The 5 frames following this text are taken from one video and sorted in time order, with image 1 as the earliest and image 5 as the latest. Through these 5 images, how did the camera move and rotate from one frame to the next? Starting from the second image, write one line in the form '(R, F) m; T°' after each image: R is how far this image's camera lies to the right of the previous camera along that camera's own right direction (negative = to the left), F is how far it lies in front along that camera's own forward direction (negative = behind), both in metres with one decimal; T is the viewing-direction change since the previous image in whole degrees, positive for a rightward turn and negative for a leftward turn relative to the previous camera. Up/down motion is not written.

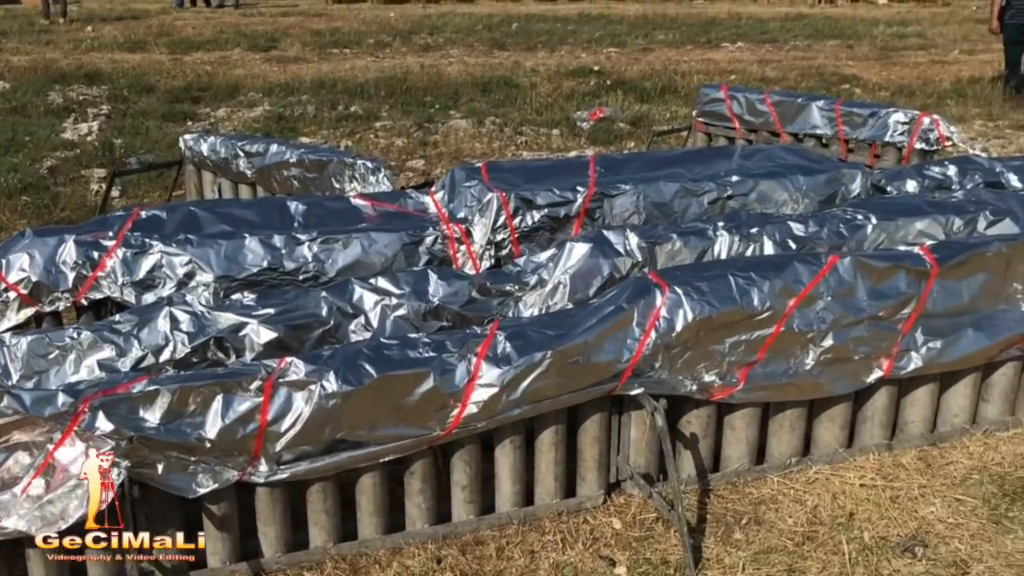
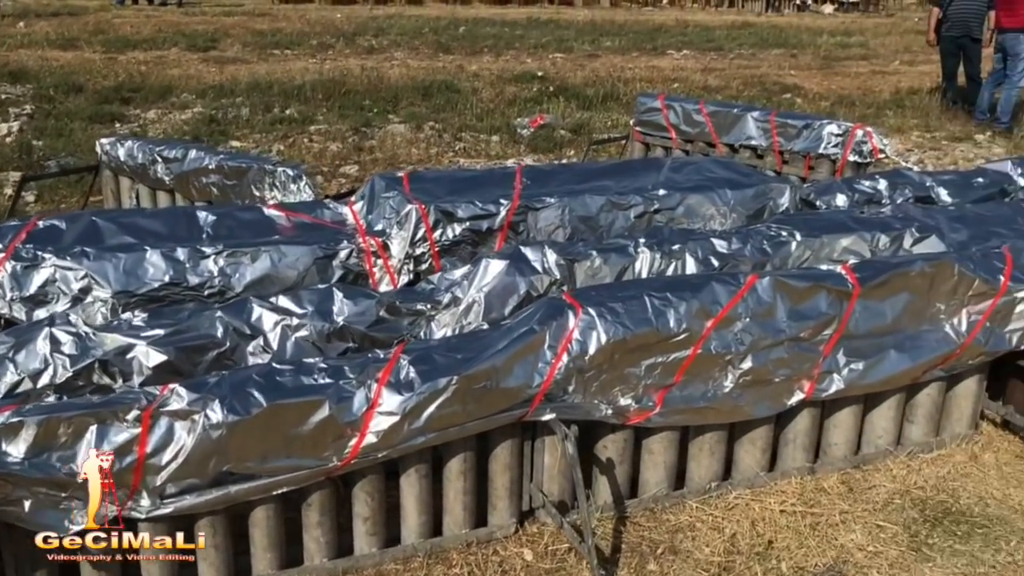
(+0.2, +0.1) m; +3°
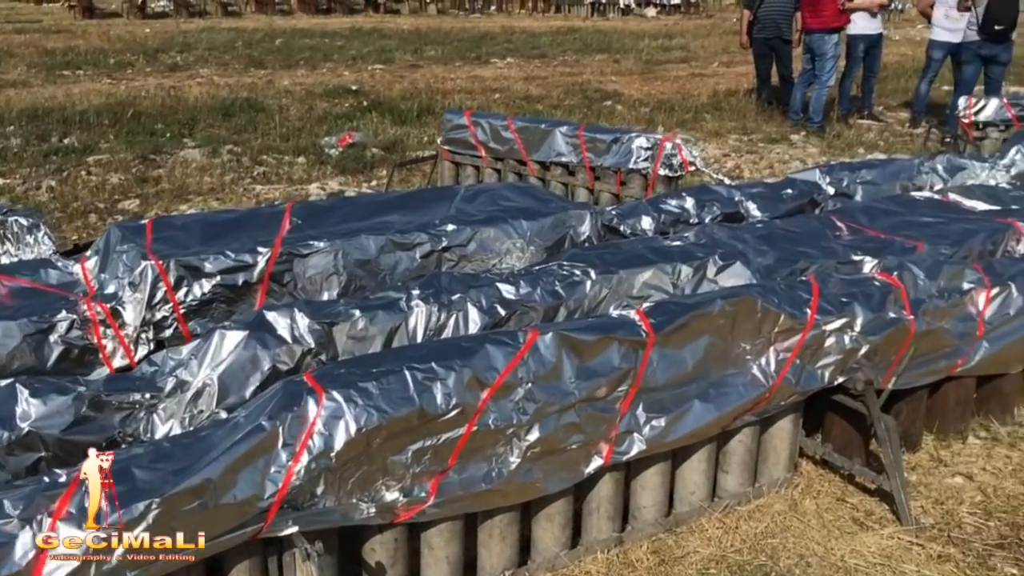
(+0.4, +0.5) m; +9°
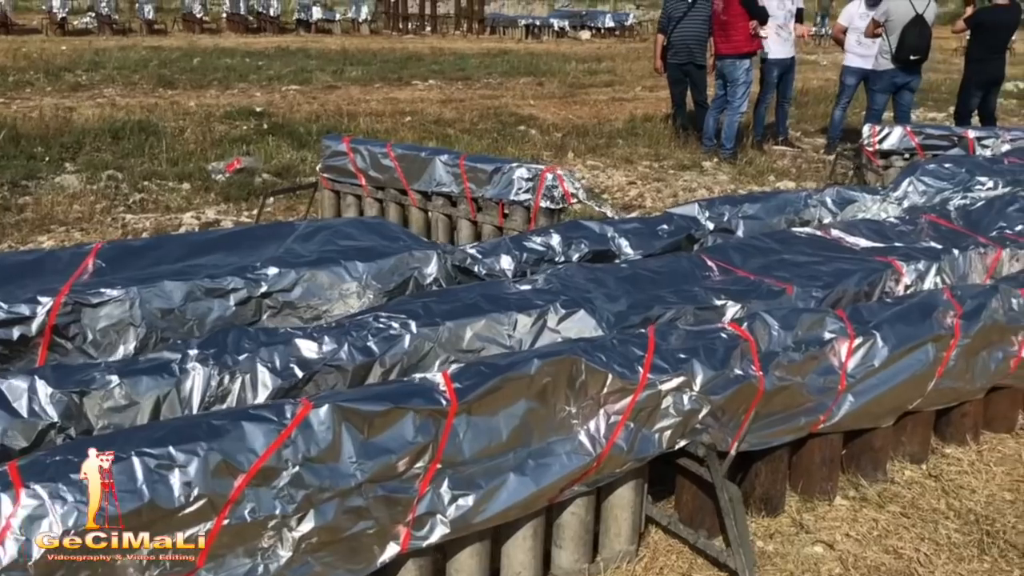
(+0.5, +0.4) m; +3°
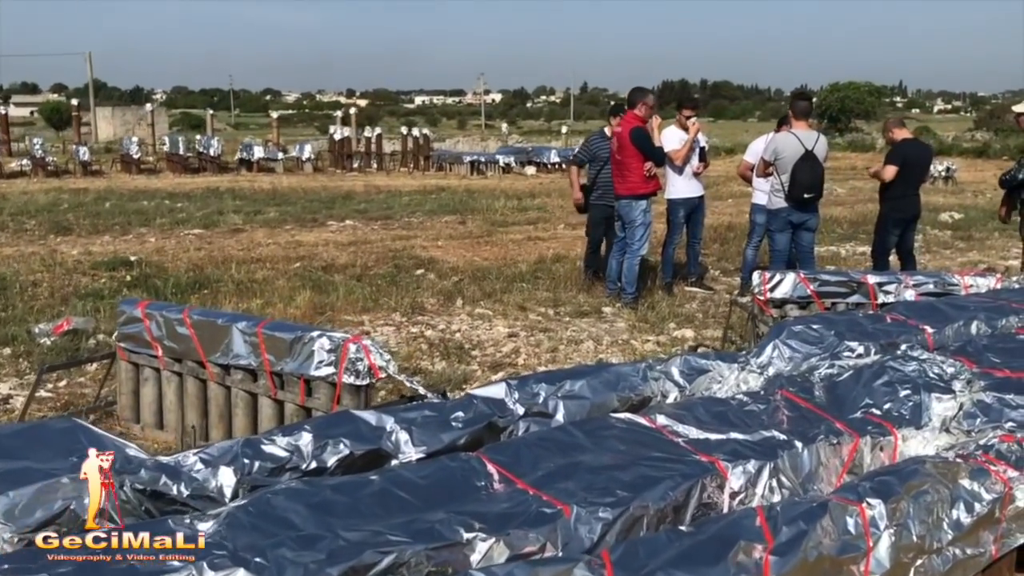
(+0.9, +0.8) m; +2°
